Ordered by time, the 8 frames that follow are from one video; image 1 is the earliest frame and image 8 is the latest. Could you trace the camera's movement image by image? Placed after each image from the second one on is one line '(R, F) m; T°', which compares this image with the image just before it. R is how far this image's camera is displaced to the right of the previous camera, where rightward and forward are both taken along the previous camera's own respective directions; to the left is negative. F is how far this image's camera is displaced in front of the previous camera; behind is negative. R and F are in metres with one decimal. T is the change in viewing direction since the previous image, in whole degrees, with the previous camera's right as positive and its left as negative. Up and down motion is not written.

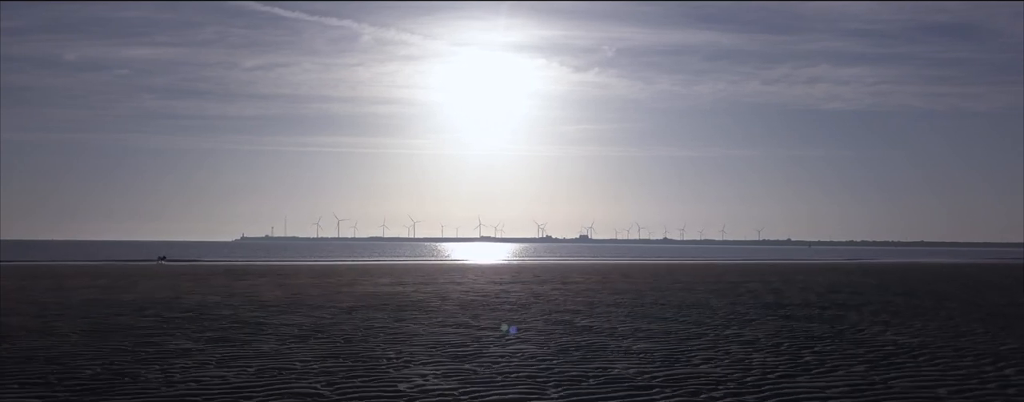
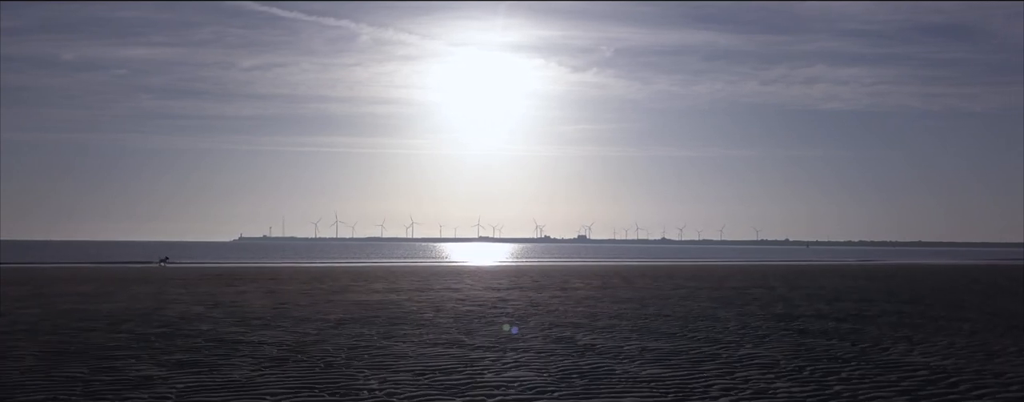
(0.0, +0.9) m; 0°
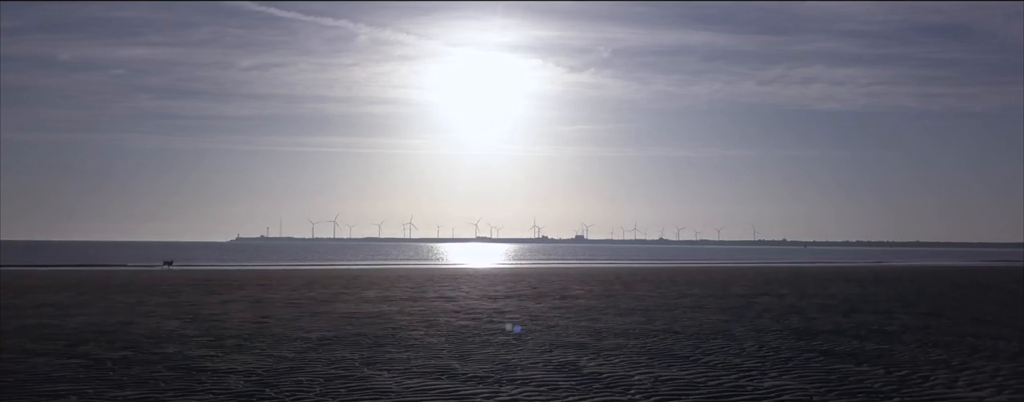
(0.0, +1.2) m; 0°
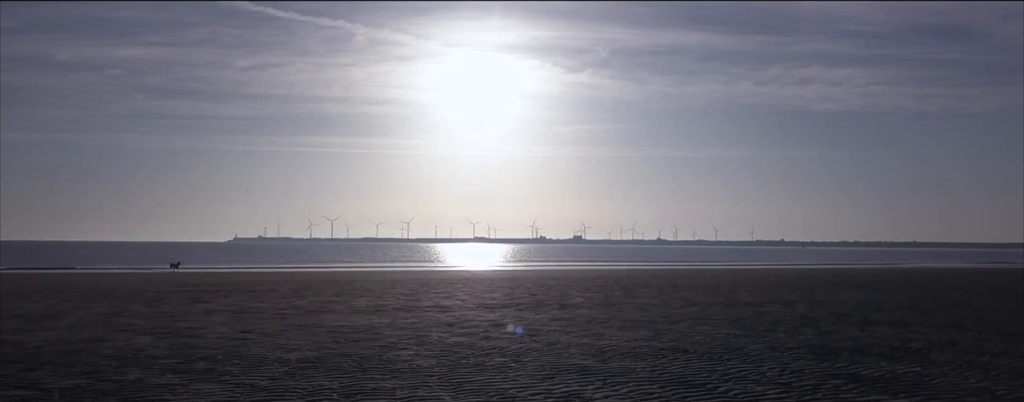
(0.0, +1.1) m; 0°
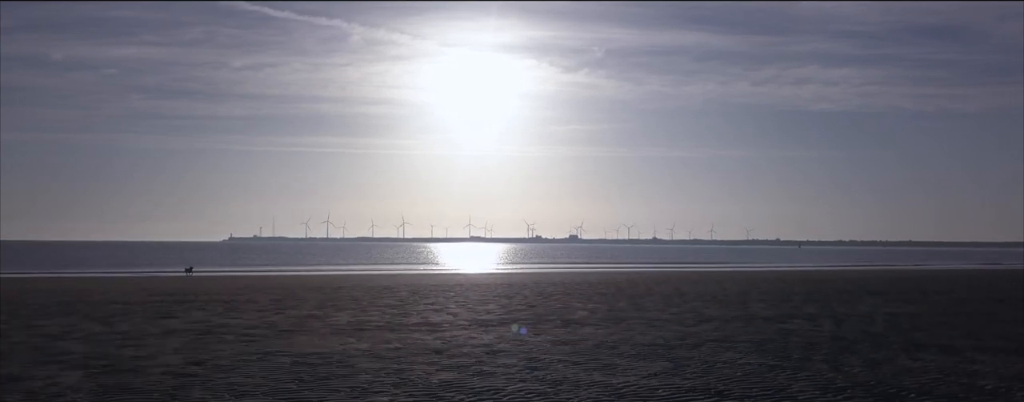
(0.0, +2.4) m; 0°
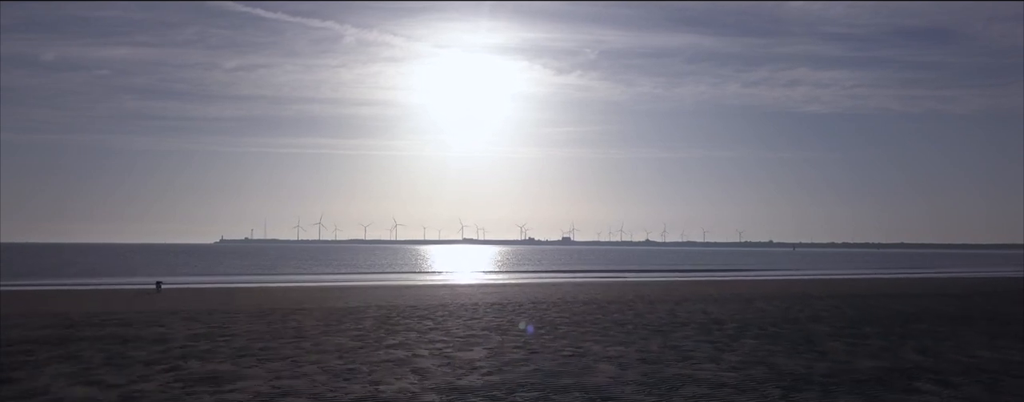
(0.0, +8.1) m; +1°
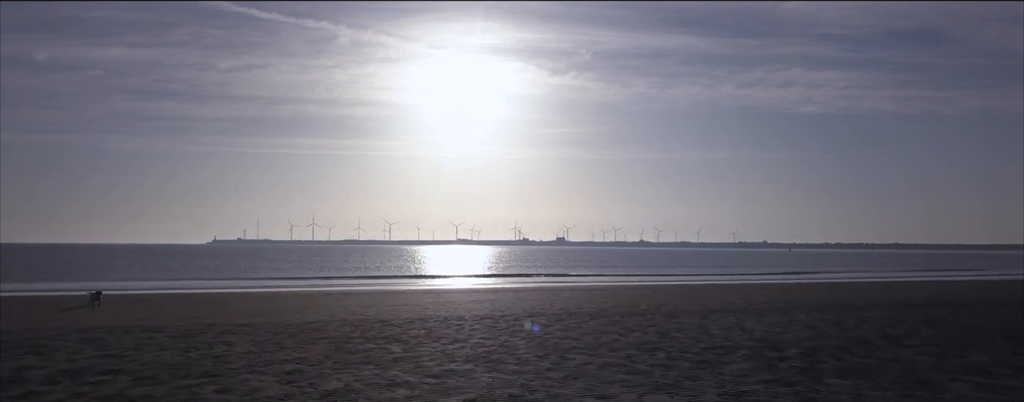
(0.0, +7.4) m; 0°
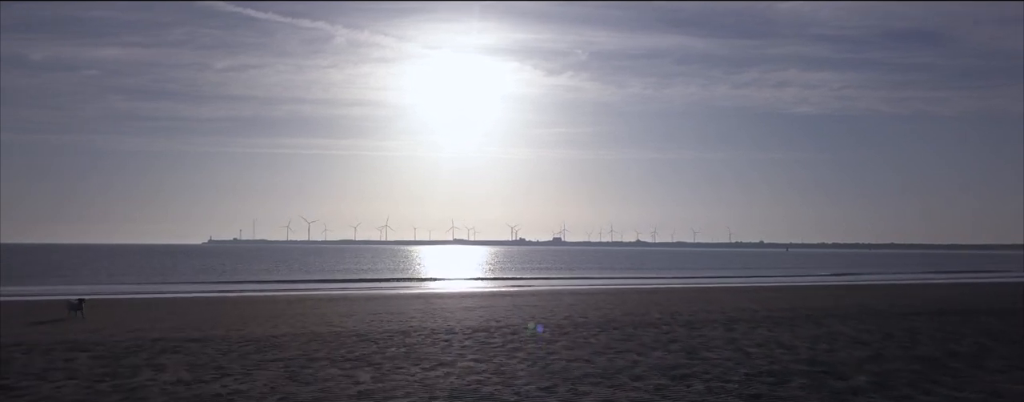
(0.0, +4.9) m; 0°
